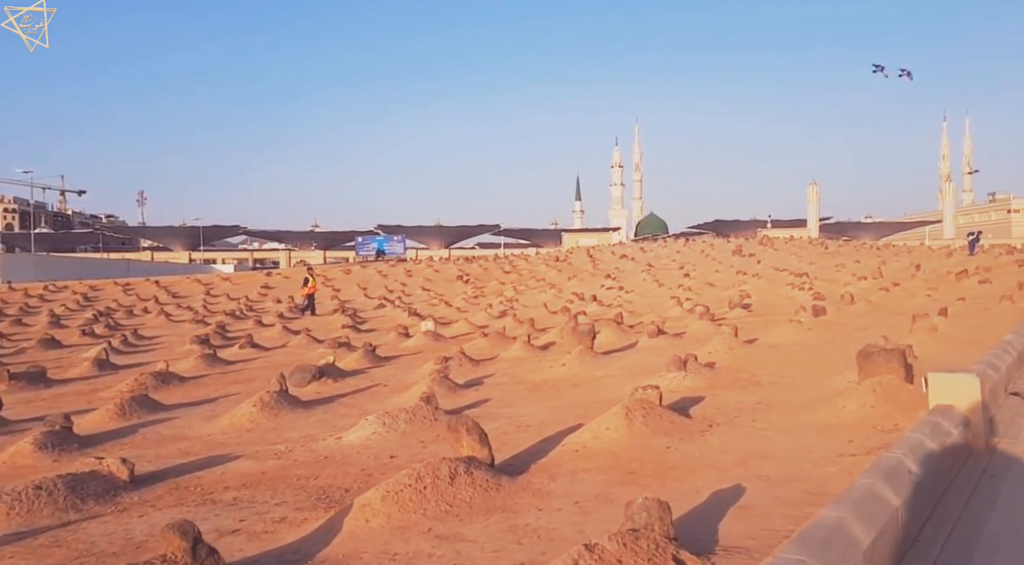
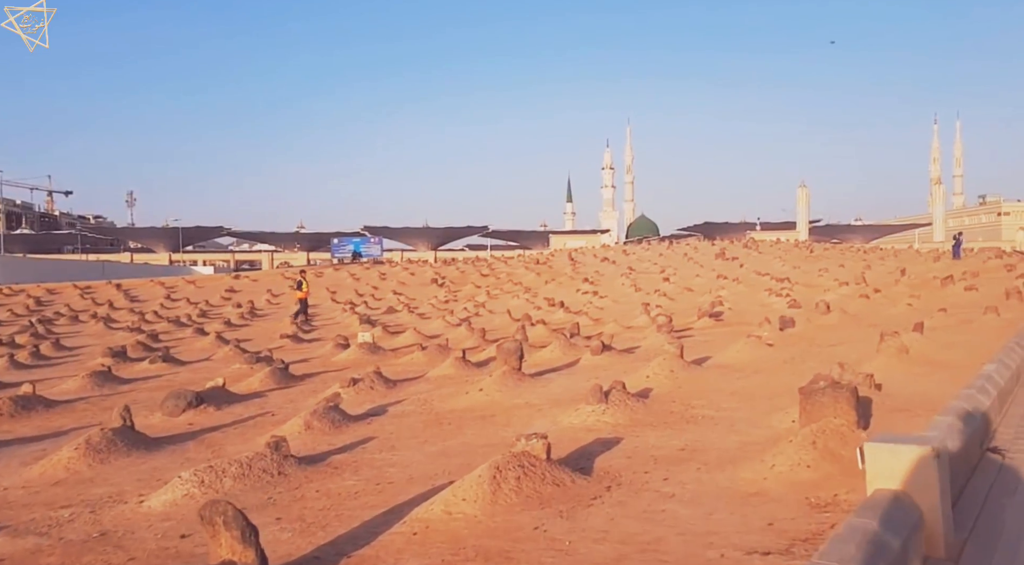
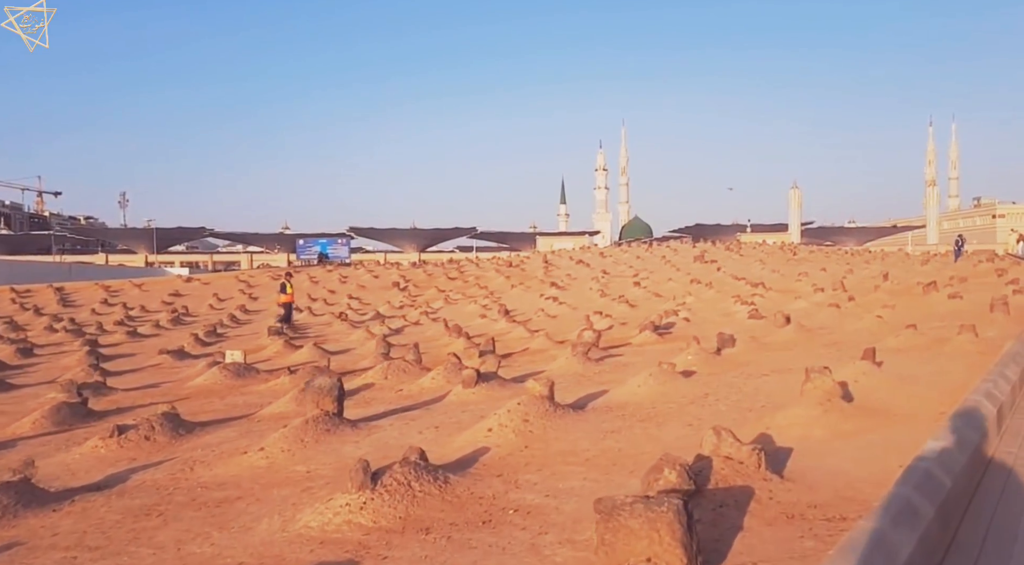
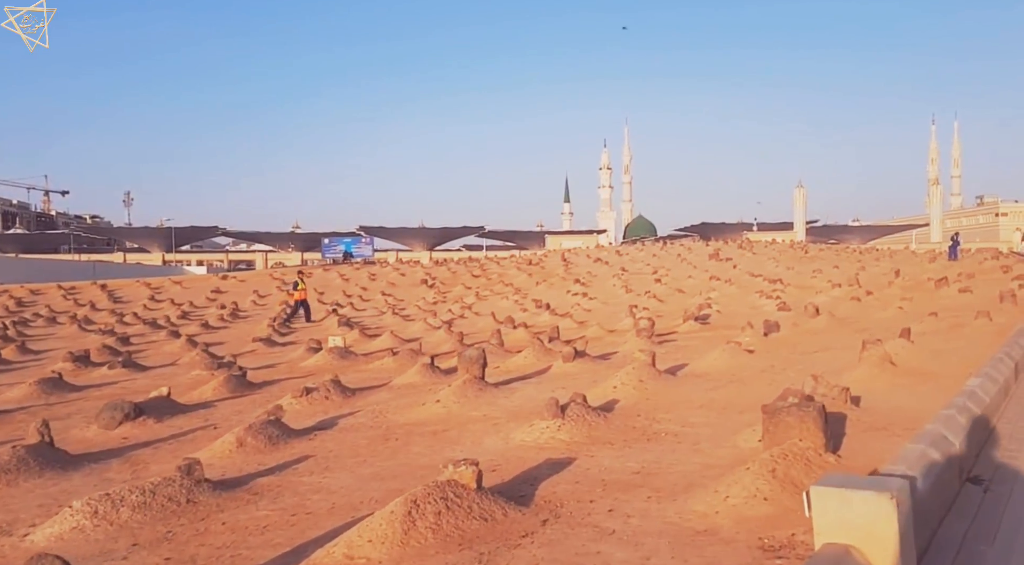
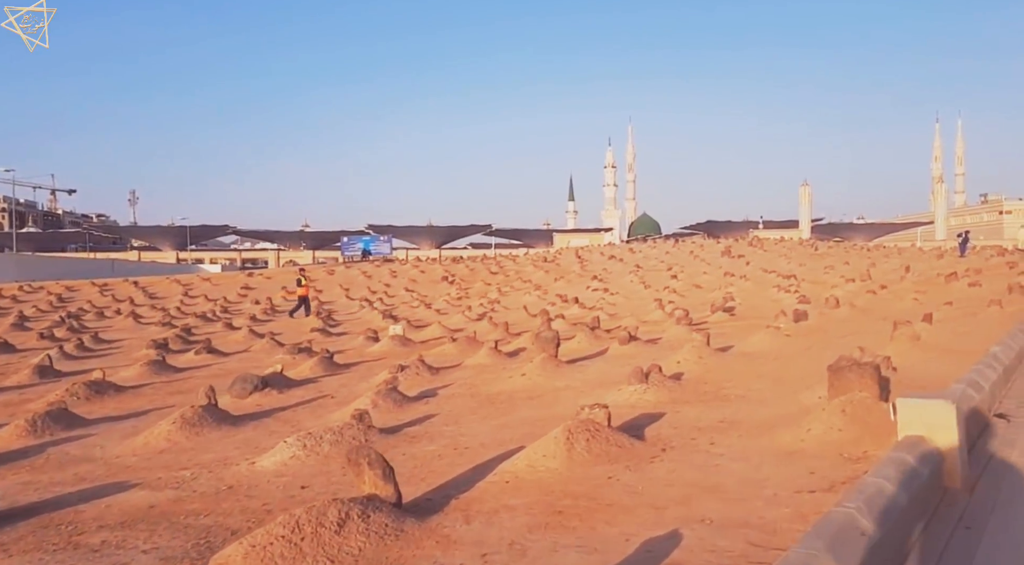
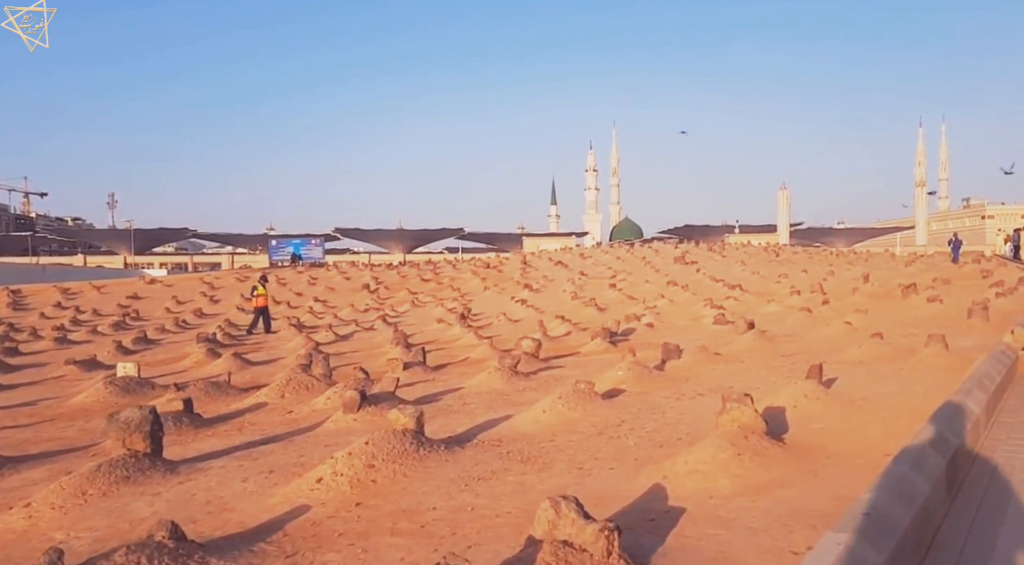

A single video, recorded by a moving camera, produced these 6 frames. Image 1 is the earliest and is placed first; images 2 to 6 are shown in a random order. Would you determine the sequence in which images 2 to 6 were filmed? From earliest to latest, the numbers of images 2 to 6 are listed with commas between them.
5, 2, 4, 3, 6
